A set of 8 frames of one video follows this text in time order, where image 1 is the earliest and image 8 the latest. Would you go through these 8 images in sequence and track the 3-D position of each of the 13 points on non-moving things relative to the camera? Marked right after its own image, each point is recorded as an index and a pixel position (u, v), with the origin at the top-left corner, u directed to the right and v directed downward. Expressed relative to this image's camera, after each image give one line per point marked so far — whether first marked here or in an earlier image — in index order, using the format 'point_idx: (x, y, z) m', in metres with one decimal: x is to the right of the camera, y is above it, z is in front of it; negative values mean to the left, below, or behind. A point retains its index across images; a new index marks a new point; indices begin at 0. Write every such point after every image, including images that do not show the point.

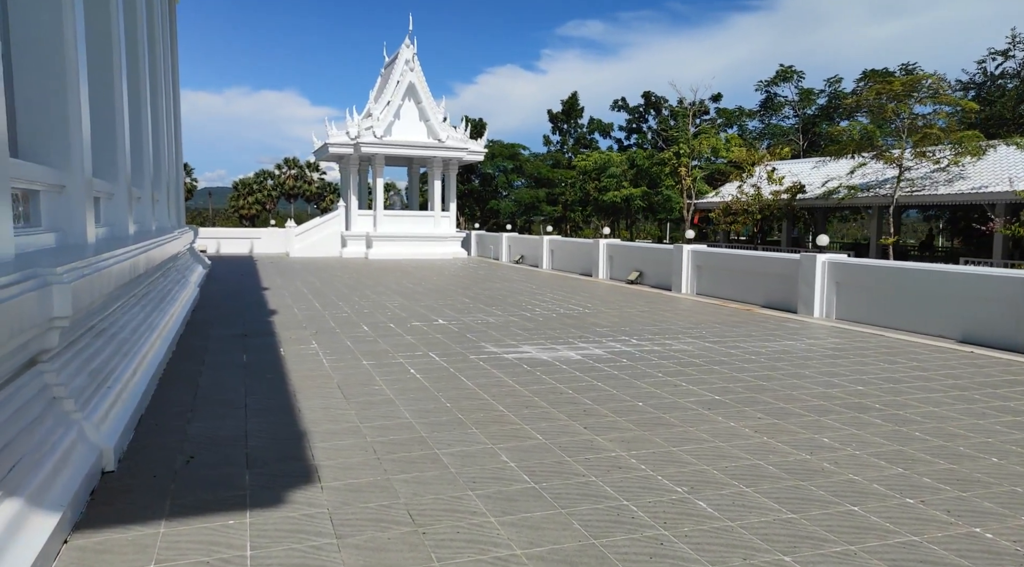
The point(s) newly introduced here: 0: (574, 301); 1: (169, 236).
0: (+0.9, -0.3, +11.1) m
1: (-4.6, +0.7, +10.0) m
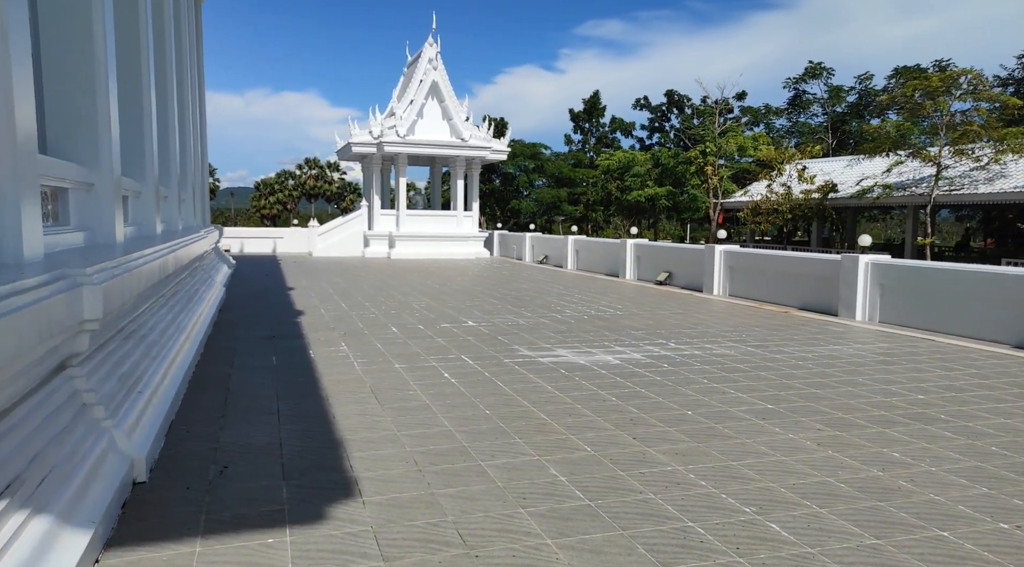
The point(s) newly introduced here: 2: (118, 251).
0: (+1.3, -0.3, +10.9) m
1: (-4.2, +0.7, +9.9) m
2: (-2.8, +0.2, +5.3) m
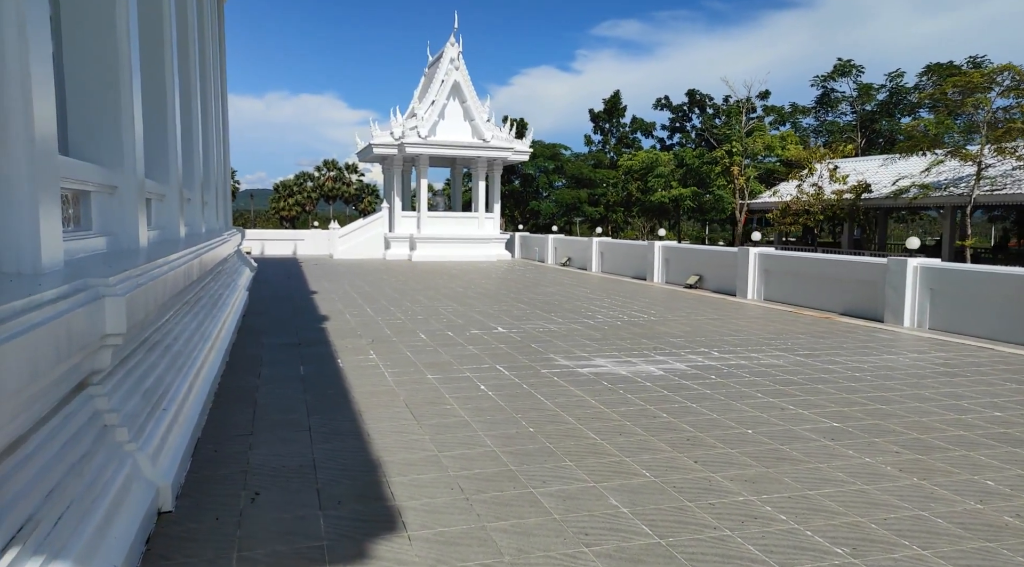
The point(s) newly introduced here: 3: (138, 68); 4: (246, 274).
0: (+1.8, -0.3, +10.6) m
1: (-3.8, +0.6, +9.7) m
2: (-2.5, +0.2, +5.1) m
3: (-2.8, +1.6, +5.5) m
4: (-4.3, +0.2, +12.0) m
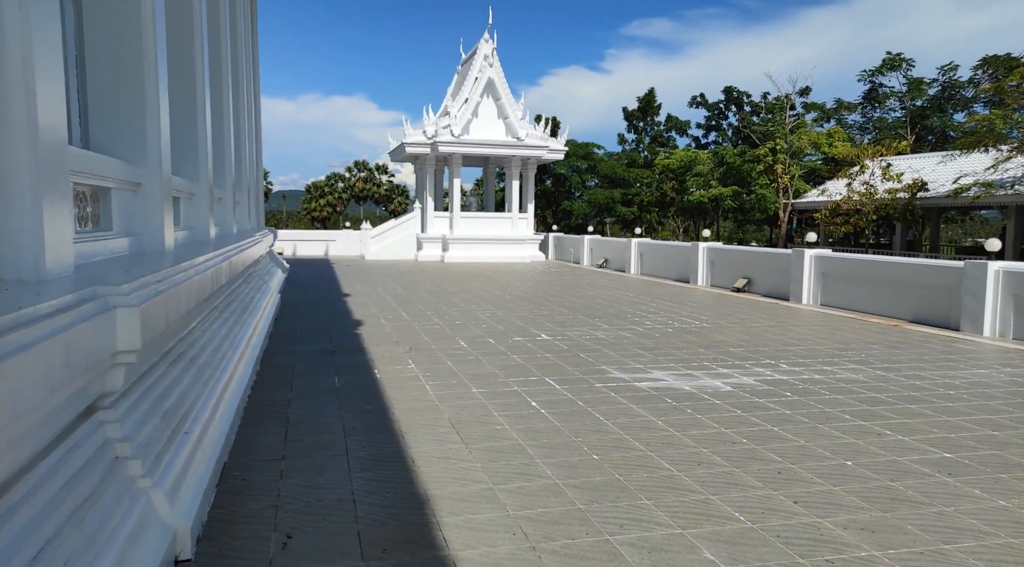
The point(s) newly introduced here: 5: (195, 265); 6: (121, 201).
0: (+2.3, -0.4, +10.0) m
1: (-3.3, +0.6, +9.3) m
2: (-2.2, +0.2, +4.7) m
3: (-2.4, +1.6, +5.1) m
4: (-3.7, +0.1, +11.6) m
5: (-2.0, +0.1, +4.6) m
6: (-2.5, +0.5, +4.7) m
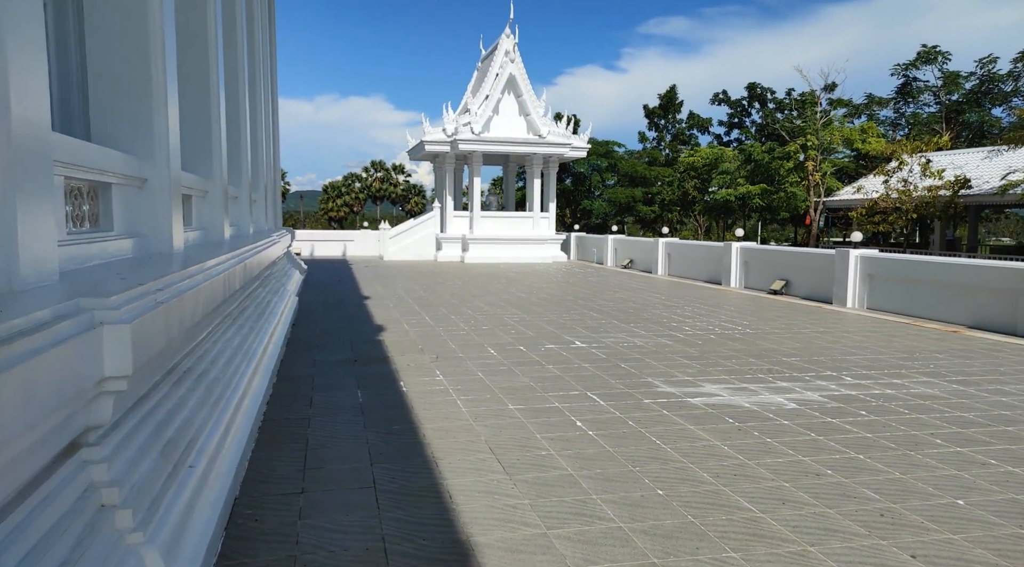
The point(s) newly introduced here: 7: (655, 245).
0: (+2.7, -0.4, +9.4) m
1: (-2.9, +0.5, +8.9) m
2: (-1.9, +0.1, +4.3) m
3: (-2.1, +1.5, +4.7) m
4: (-3.3, +0.1, +11.2) m
5: (-1.7, +0.1, +4.1) m
6: (-2.2, +0.5, +4.3) m
7: (+3.3, +0.9, +17.0) m
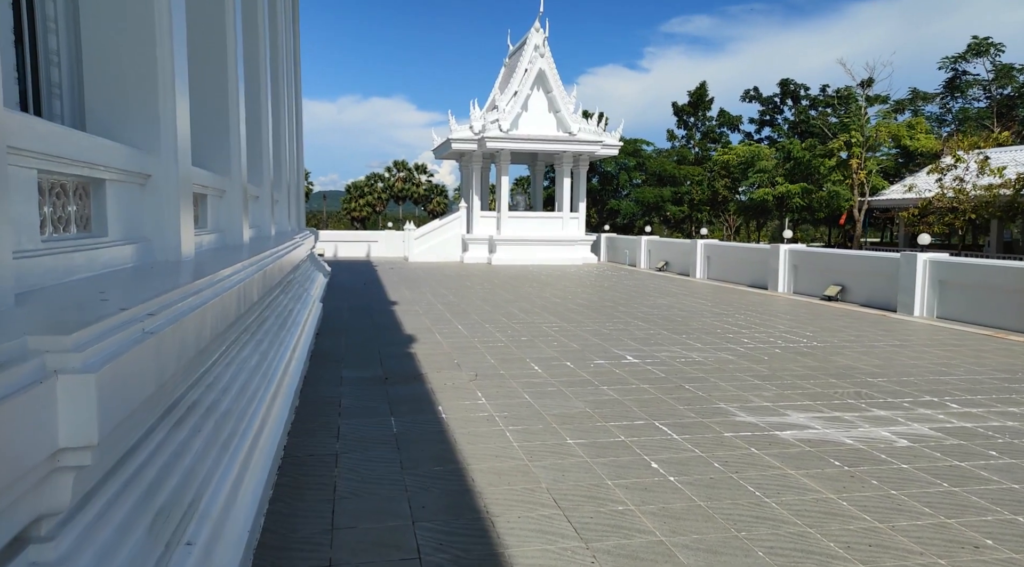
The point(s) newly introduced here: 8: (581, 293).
0: (+3.1, -0.5, +8.7) m
1: (-2.5, +0.5, +8.3) m
2: (-1.6, 0.0, +3.6) m
3: (-1.8, +1.5, +4.0) m
4: (-2.8, 0.0, +10.6) m
5: (-1.4, 0.0, +3.5) m
6: (-1.9, +0.4, +3.6) m
7: (+4.0, +0.8, +16.3) m
8: (+1.2, -0.2, +12.8) m
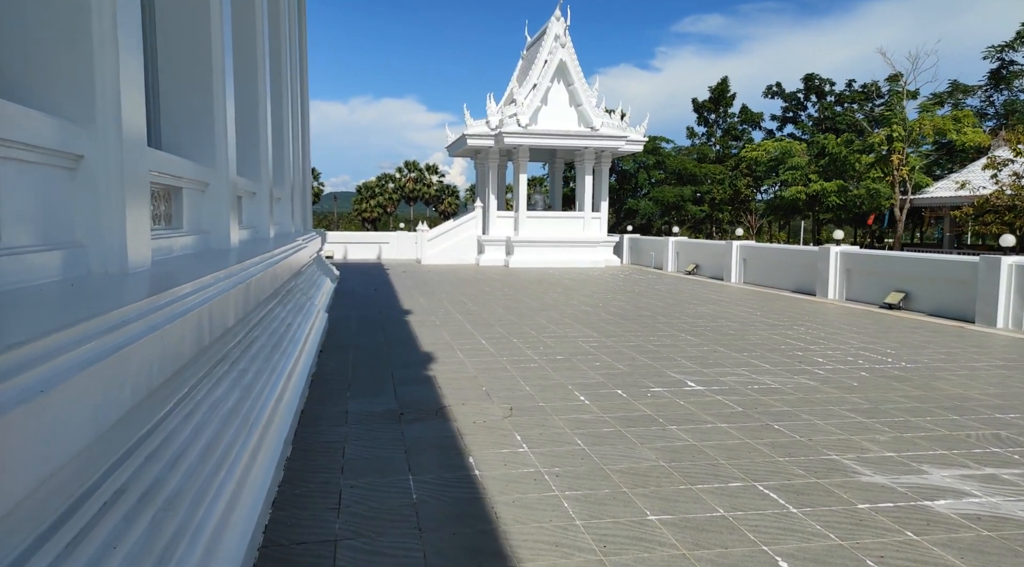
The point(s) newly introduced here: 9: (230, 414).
0: (+3.5, -0.6, +7.6) m
1: (-2.2, +0.4, +7.3) m
2: (-1.4, 0.0, +2.6) m
3: (-1.6, +1.4, +3.0) m
4: (-2.4, -0.1, +9.6) m
5: (-1.1, -0.1, +2.4) m
6: (-1.7, +0.3, +2.6) m
7: (+4.4, +0.7, +15.1) m
8: (+1.6, -0.3, +11.7) m
9: (-1.2, -0.6, +3.1) m
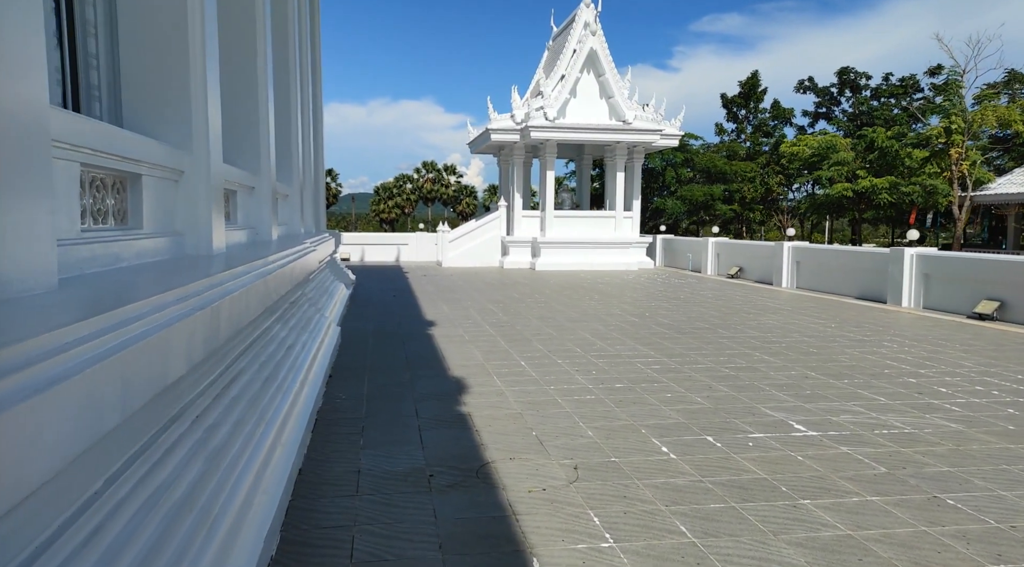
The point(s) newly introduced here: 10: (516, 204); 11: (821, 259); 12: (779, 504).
0: (+3.8, -0.7, +6.3) m
1: (-1.8, +0.3, +6.1) m
2: (-1.1, -0.1, +1.4) m
3: (-1.3, +1.3, +1.8) m
4: (-2.0, -0.1, +8.5) m
5: (-0.9, -0.2, +1.3) m
6: (-1.4, +0.2, +1.4) m
7: (+4.9, +0.6, +13.8) m
8: (+2.1, -0.4, +10.4) m
9: (-0.9, -0.6, +1.9) m
10: (+0.1, +2.1, +19.3) m
11: (+5.3, +0.4, +12.7) m
12: (+1.1, -0.9, +3.2) m
